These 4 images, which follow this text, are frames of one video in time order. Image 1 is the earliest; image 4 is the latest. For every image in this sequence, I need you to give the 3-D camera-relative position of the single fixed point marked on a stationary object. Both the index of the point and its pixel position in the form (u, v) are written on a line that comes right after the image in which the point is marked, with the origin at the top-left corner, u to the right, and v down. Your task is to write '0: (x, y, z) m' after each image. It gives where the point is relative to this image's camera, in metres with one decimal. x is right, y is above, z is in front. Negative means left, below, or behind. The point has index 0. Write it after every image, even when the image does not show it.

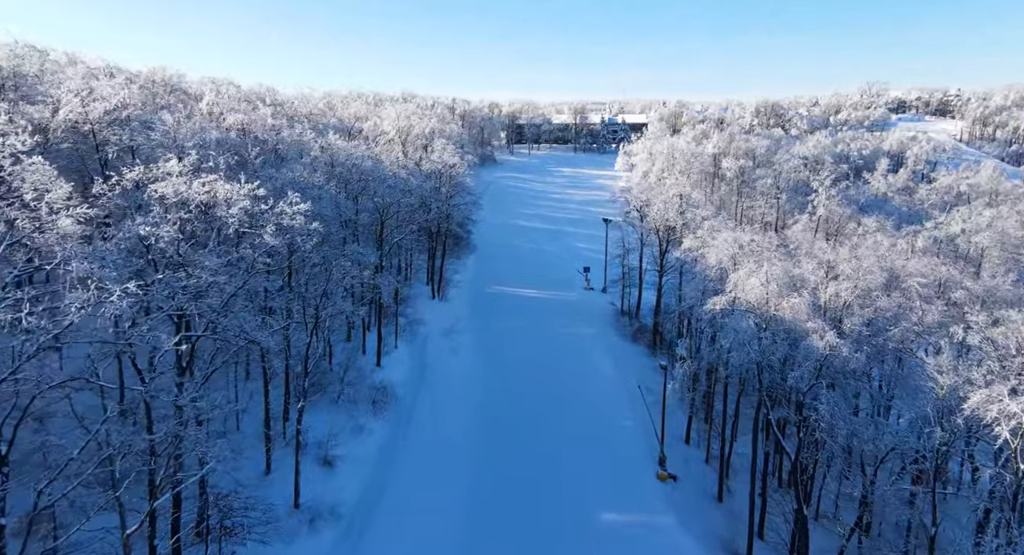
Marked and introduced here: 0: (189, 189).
0: (-9.2, +2.4, +18.9) m
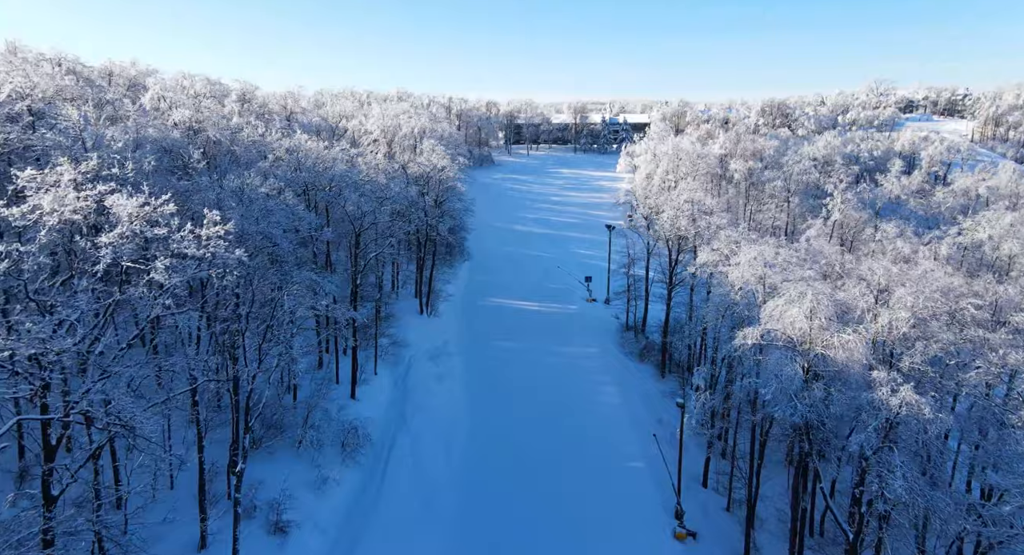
0: (-9.5, +1.6, +14.7) m
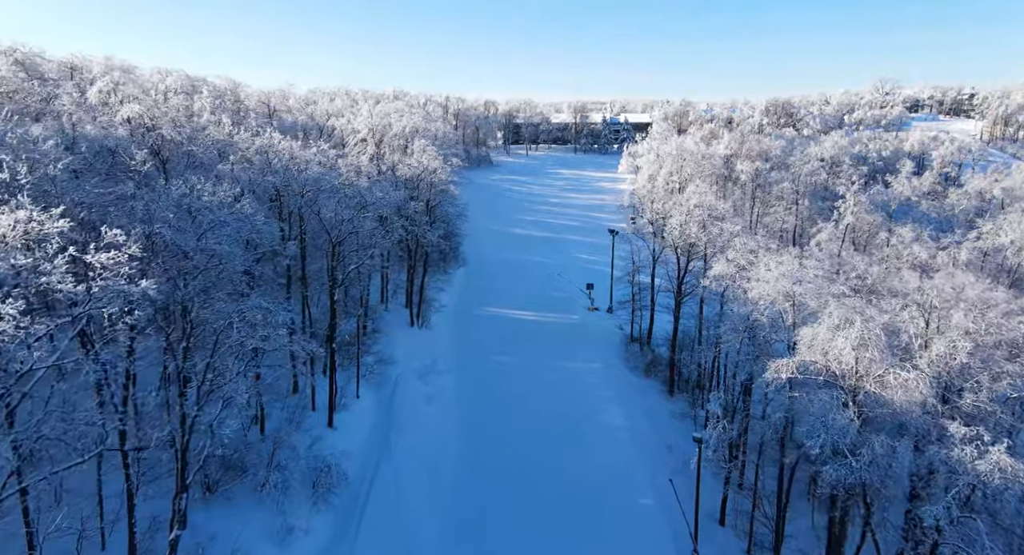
0: (-9.7, +1.0, +11.7) m
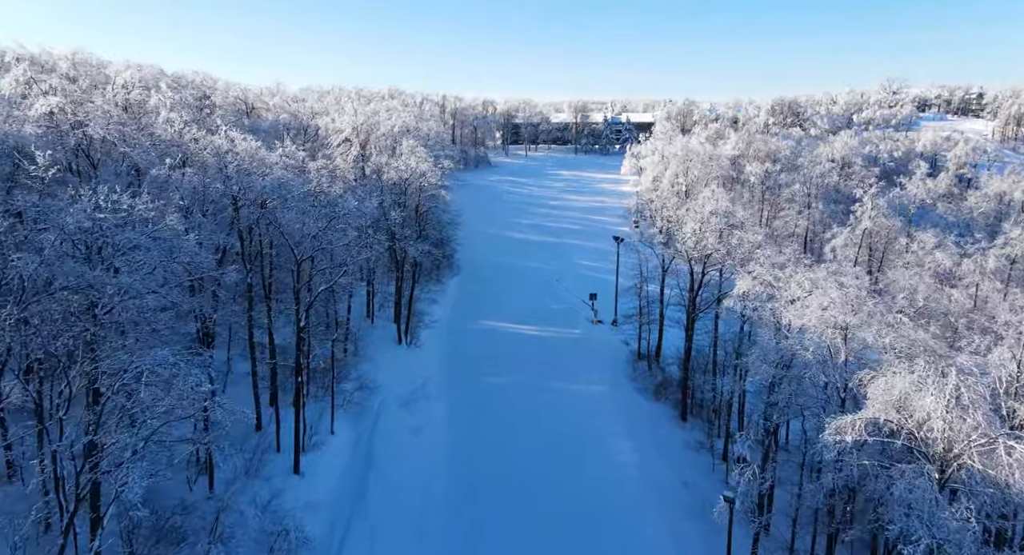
0: (-9.8, +0.3, +8.0) m
